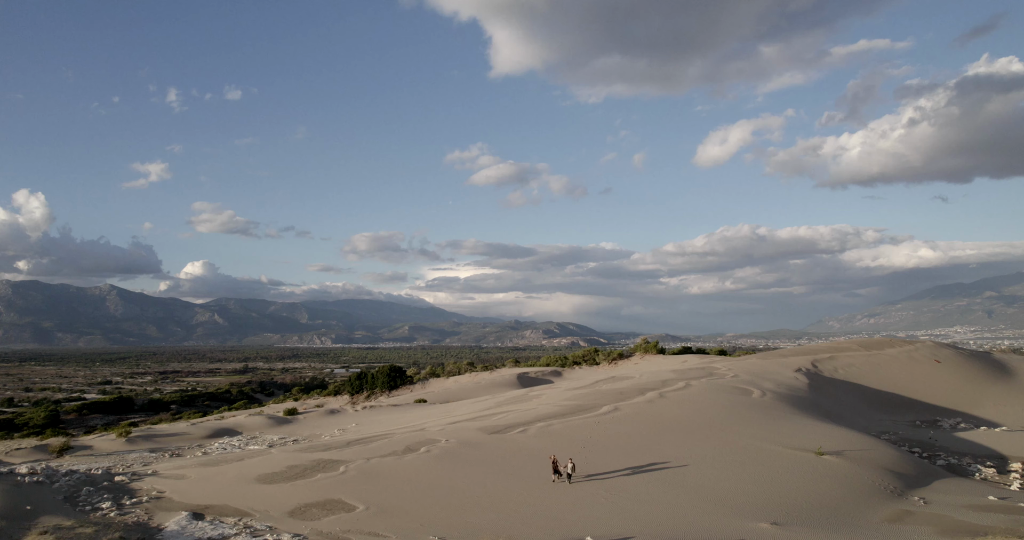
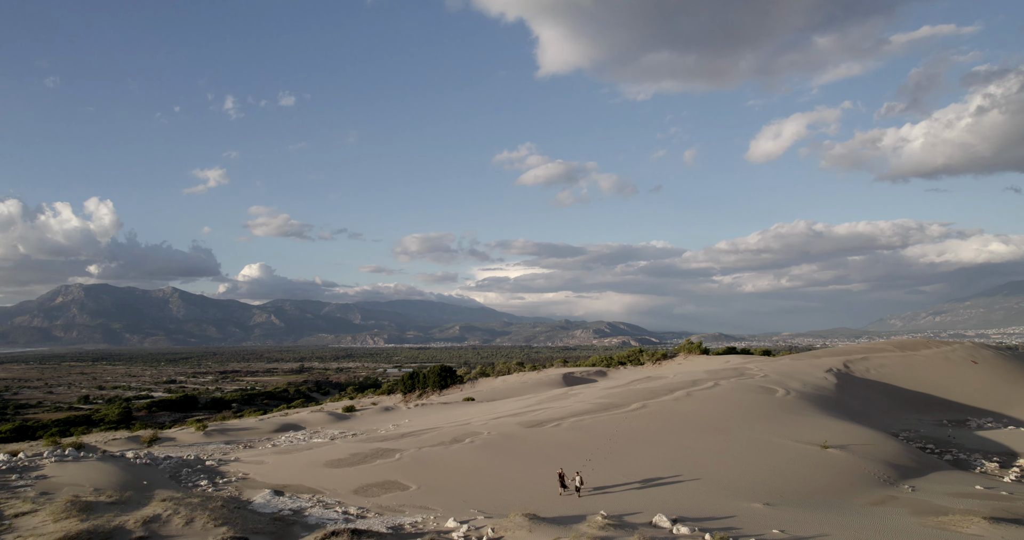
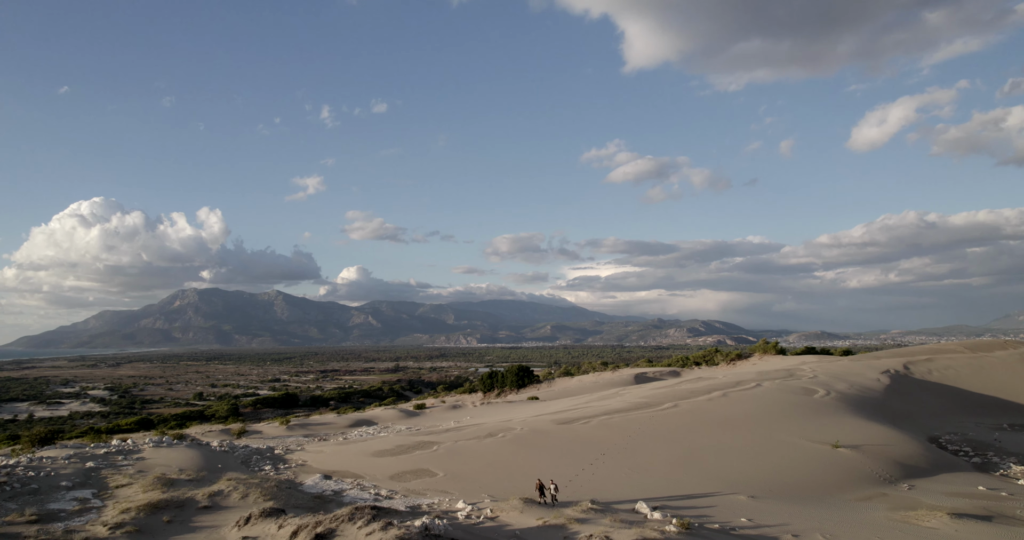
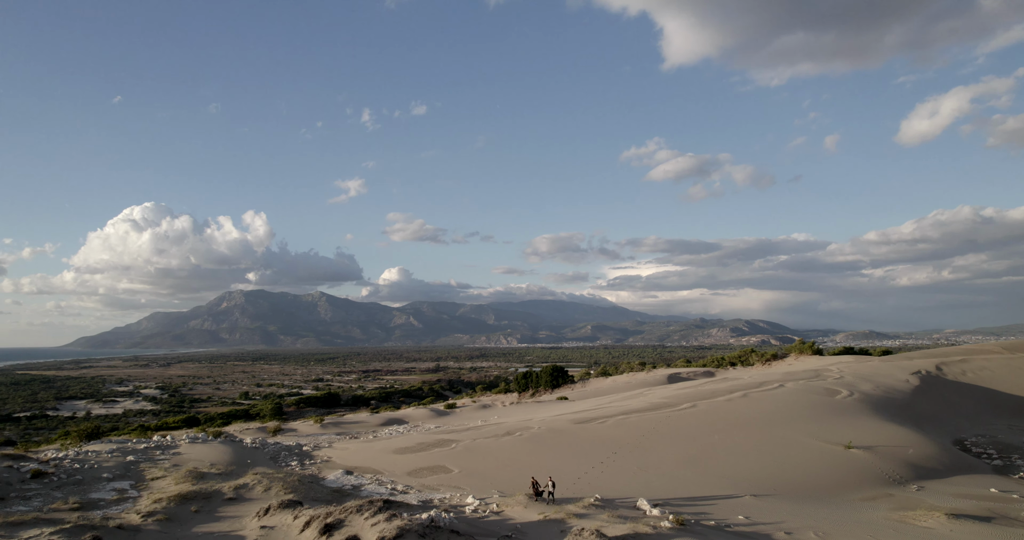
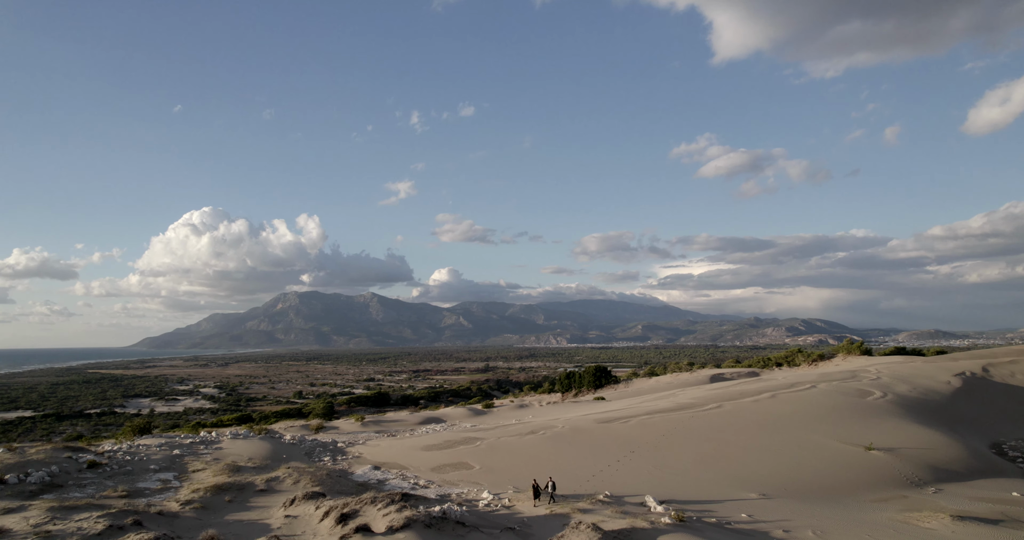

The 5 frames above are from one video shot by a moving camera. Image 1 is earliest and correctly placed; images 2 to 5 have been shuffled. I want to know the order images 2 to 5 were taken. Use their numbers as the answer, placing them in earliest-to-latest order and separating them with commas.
2, 3, 4, 5
